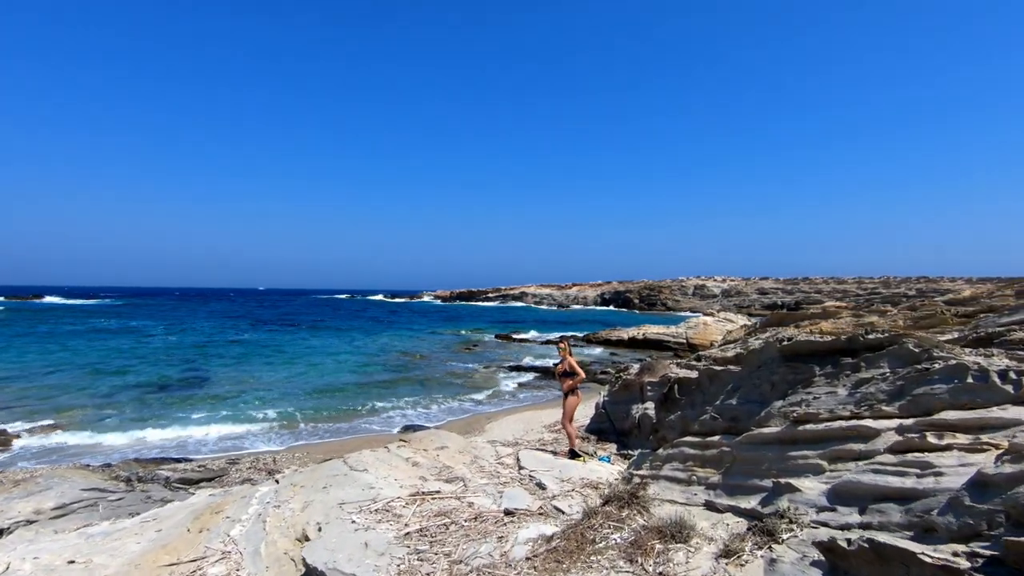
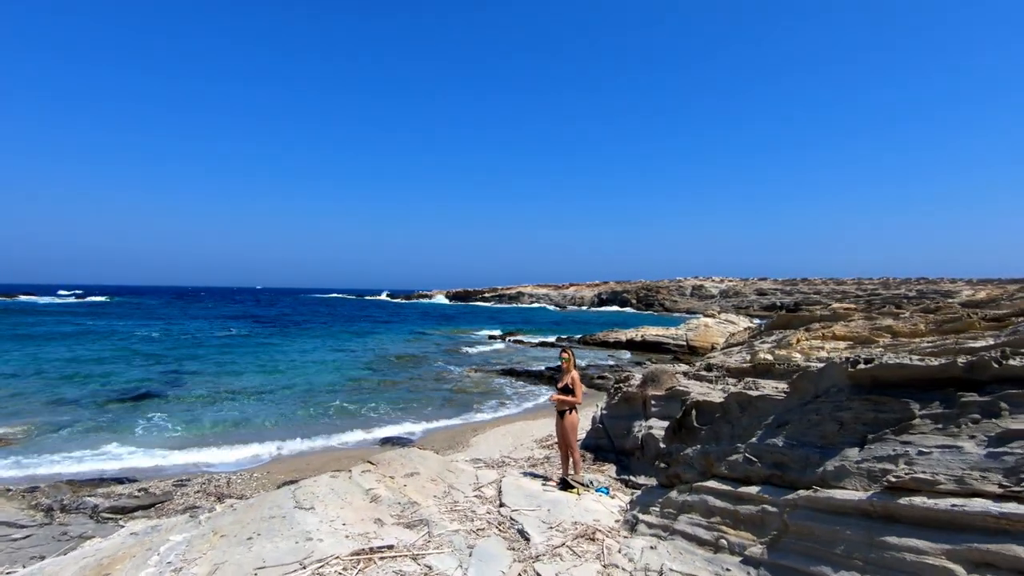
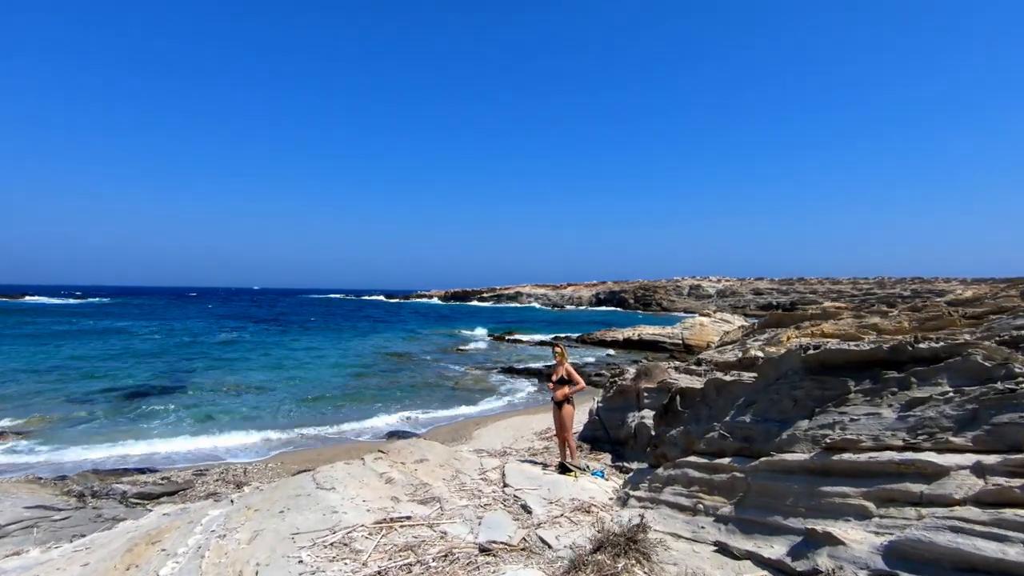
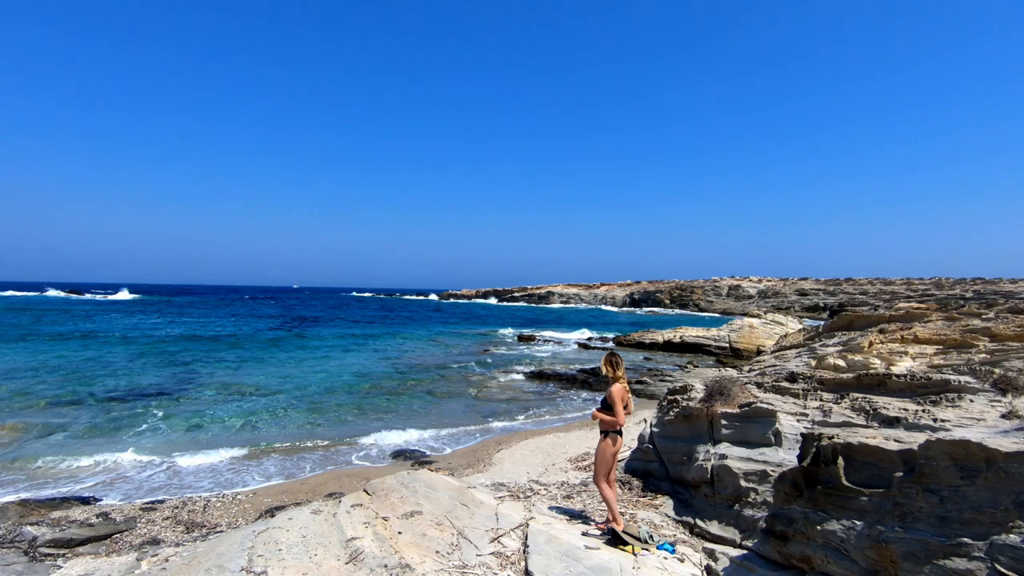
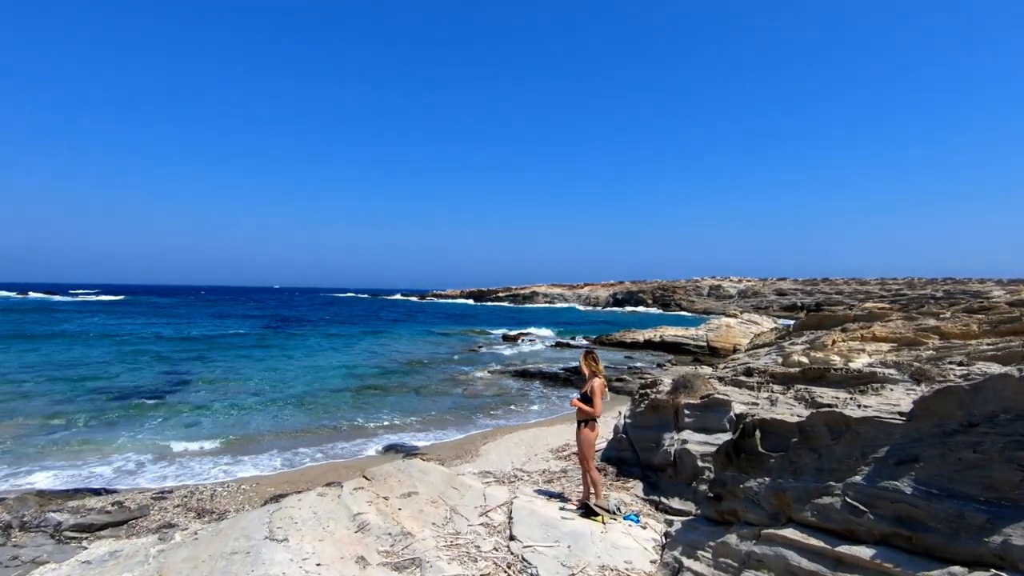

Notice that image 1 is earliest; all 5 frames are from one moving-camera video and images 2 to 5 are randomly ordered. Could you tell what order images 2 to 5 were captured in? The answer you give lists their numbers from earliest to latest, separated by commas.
3, 2, 5, 4
